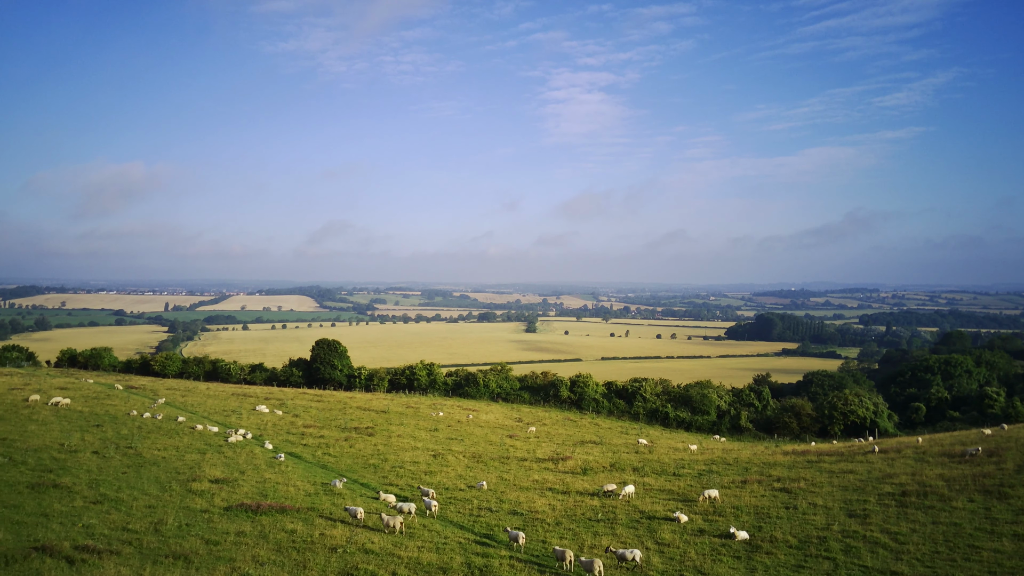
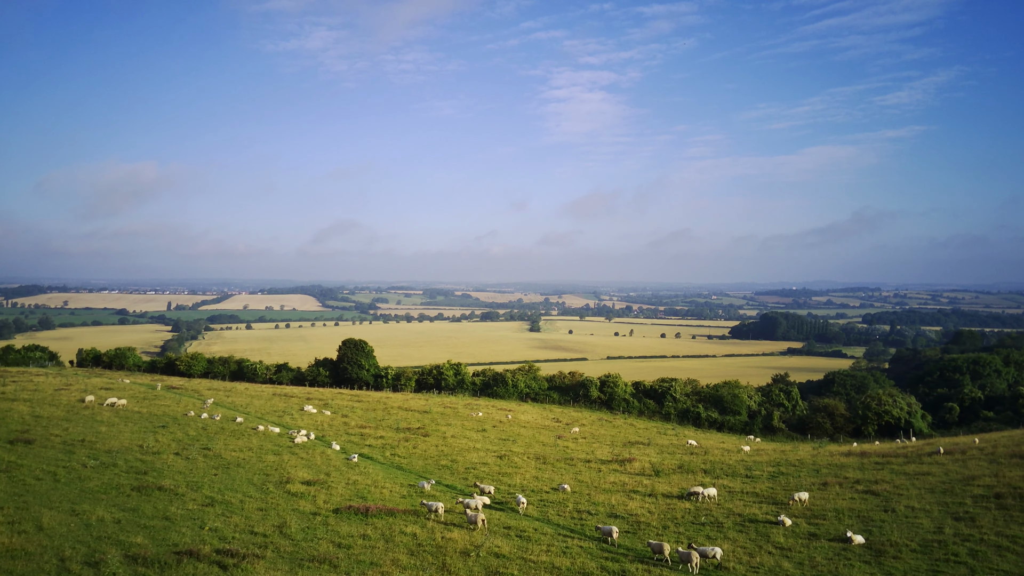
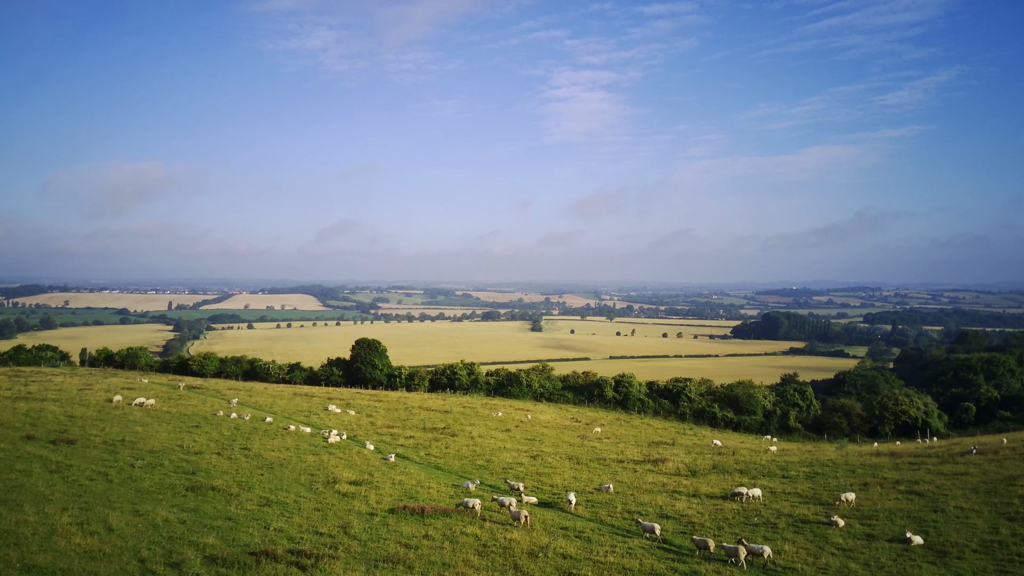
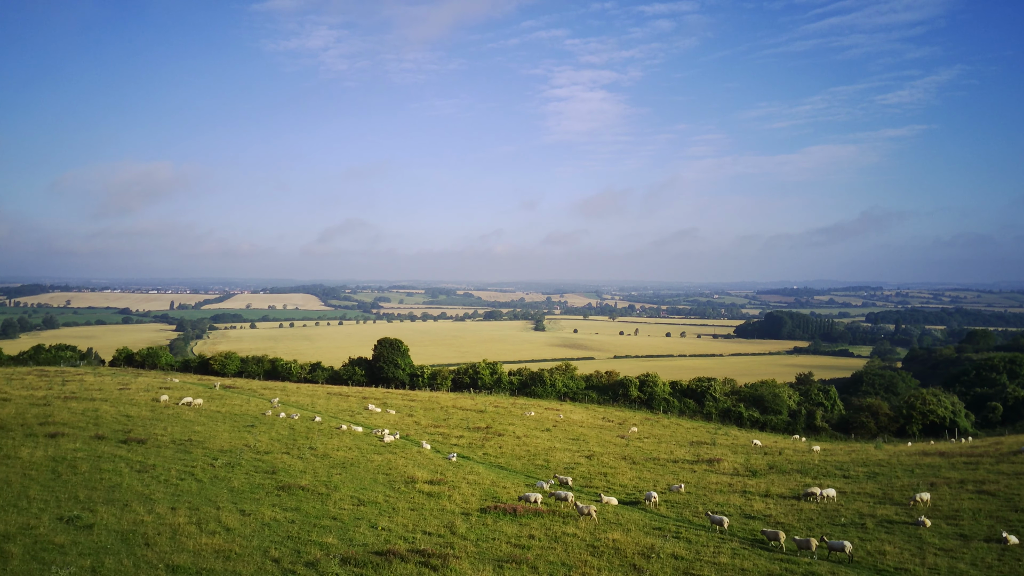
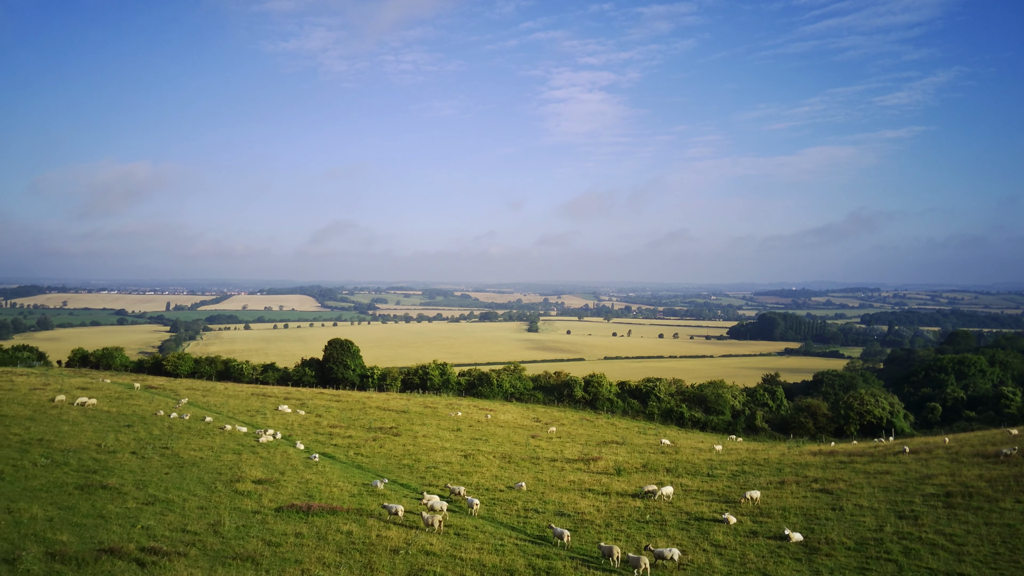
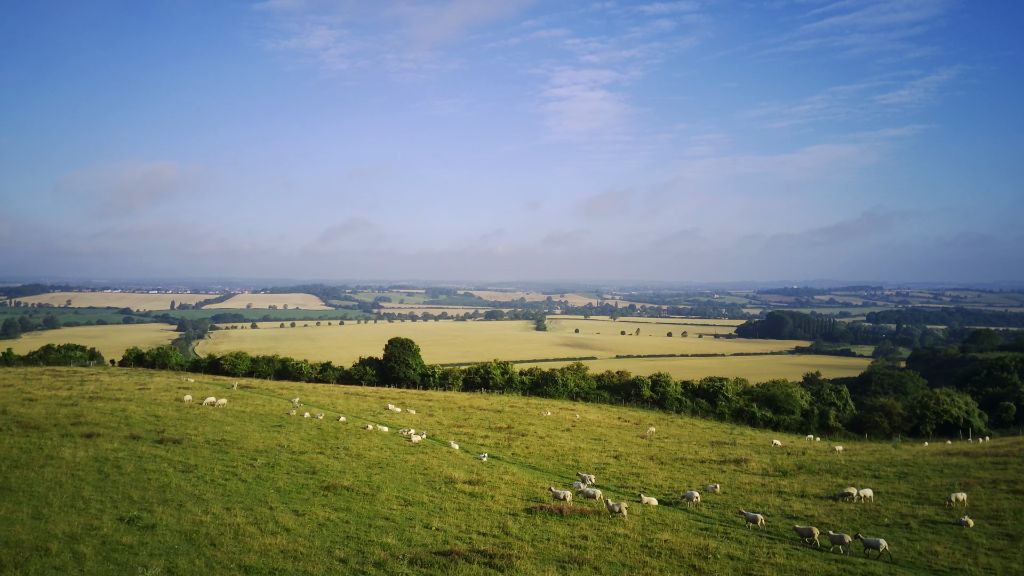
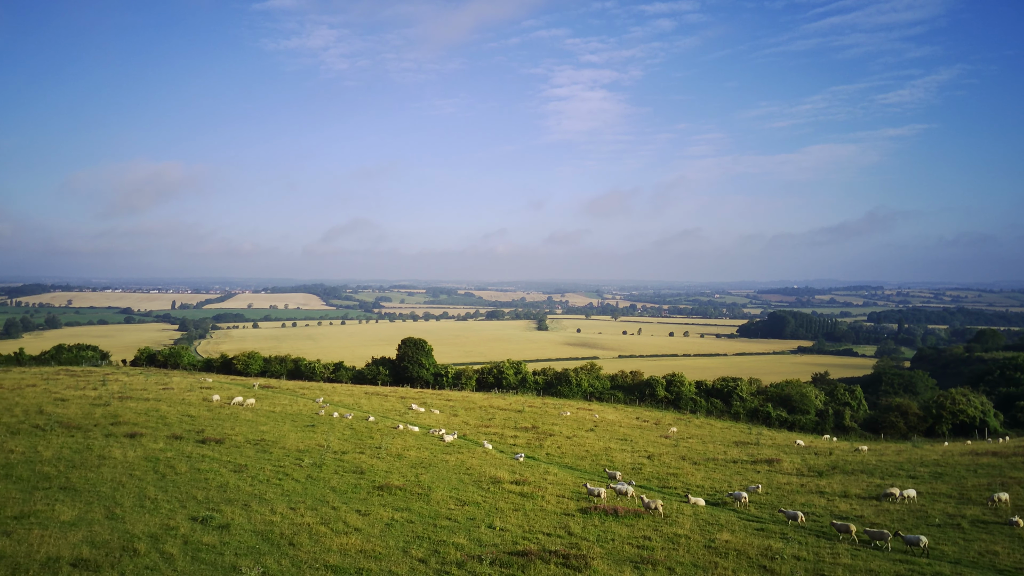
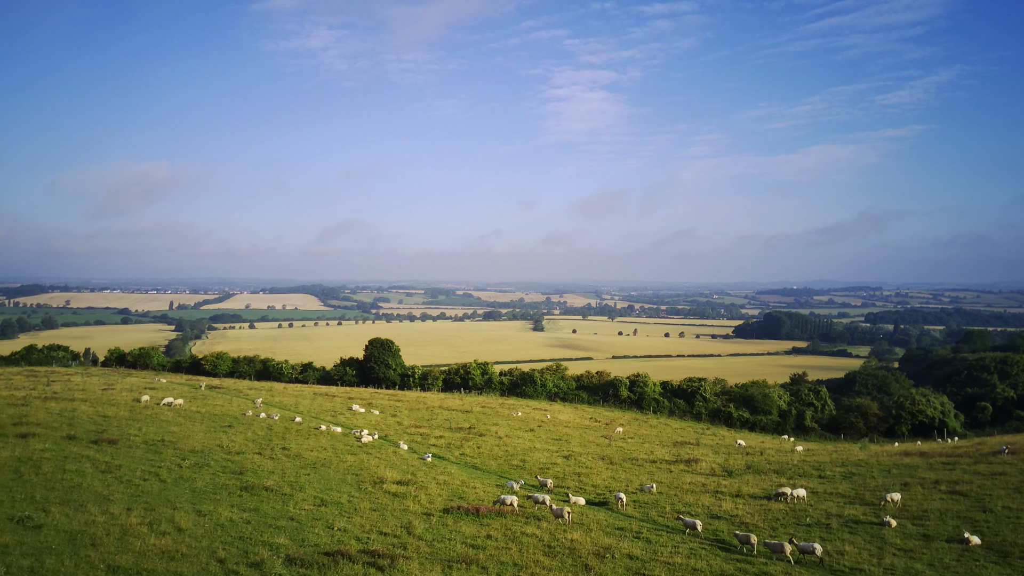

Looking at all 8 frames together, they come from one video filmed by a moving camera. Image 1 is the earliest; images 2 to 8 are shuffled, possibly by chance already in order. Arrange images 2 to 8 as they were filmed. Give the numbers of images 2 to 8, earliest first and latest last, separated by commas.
5, 2, 3, 8, 4, 6, 7
